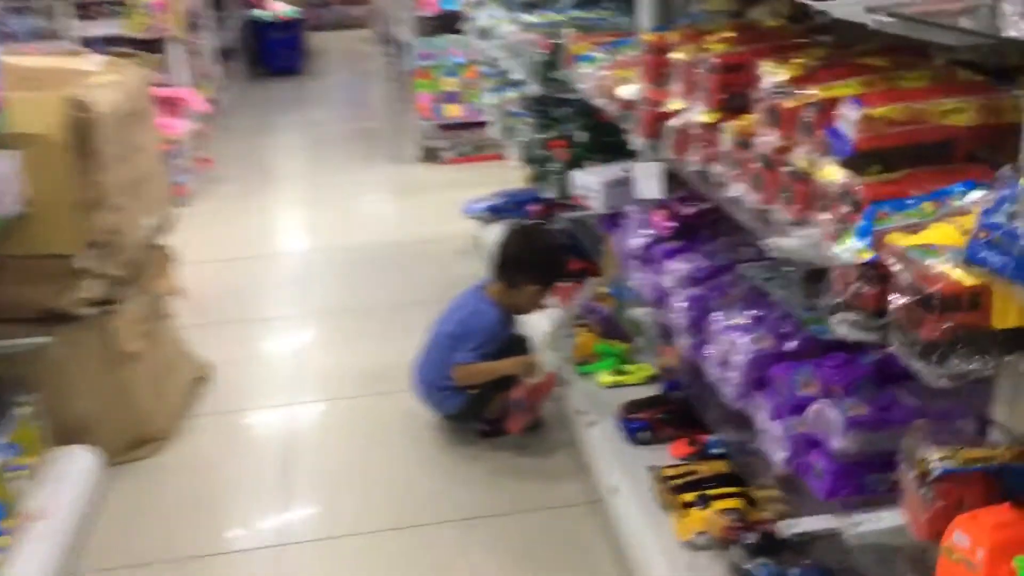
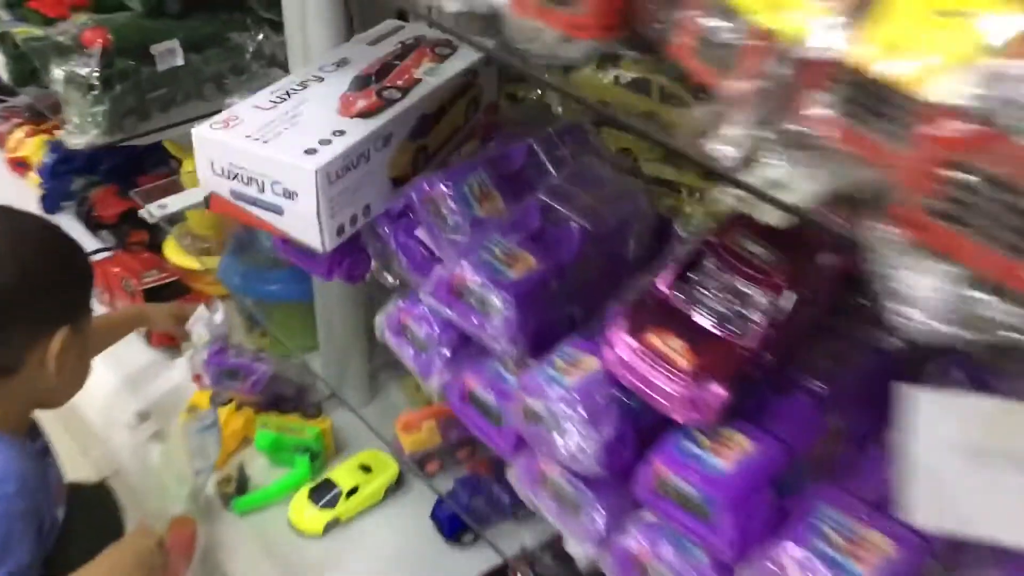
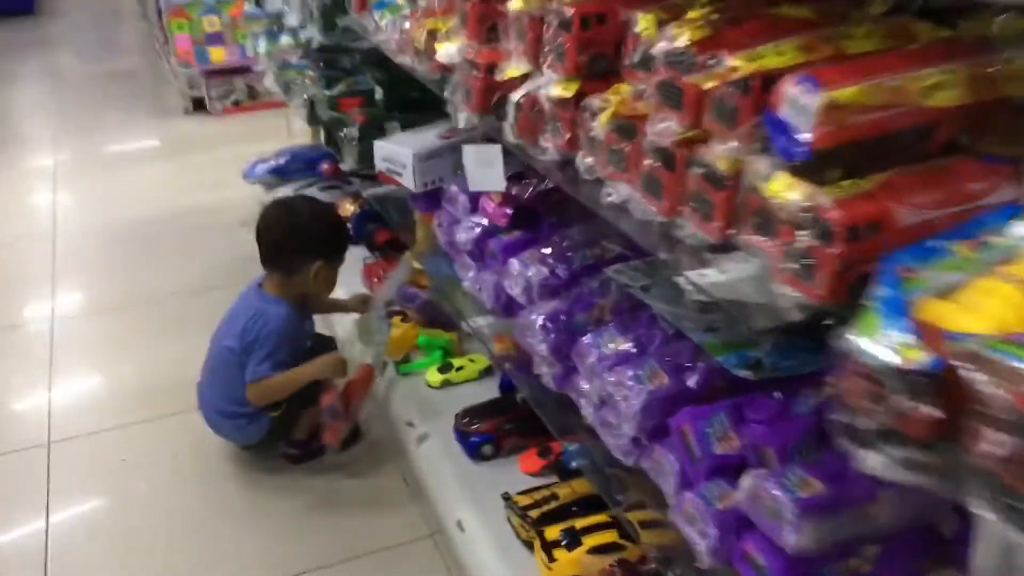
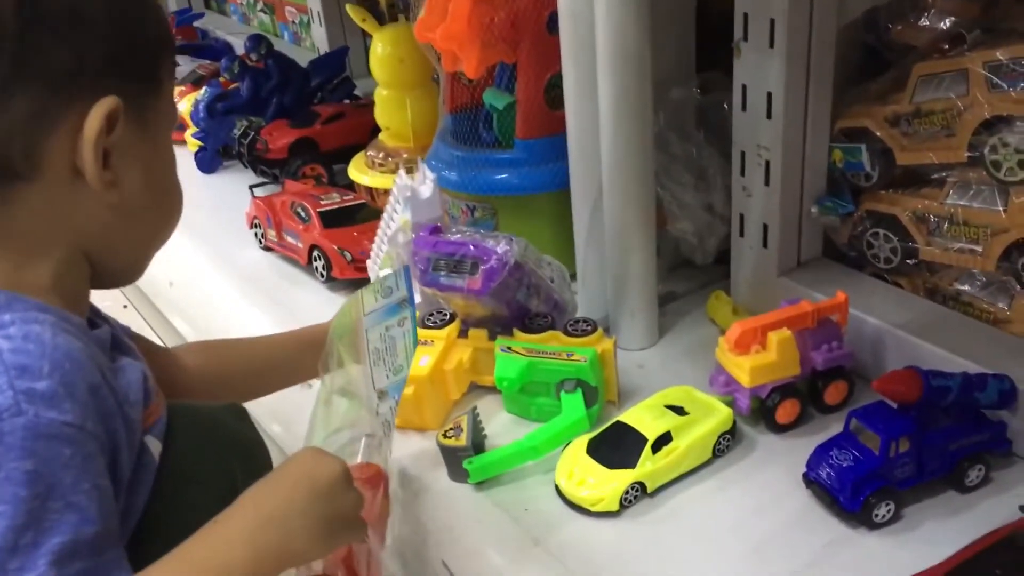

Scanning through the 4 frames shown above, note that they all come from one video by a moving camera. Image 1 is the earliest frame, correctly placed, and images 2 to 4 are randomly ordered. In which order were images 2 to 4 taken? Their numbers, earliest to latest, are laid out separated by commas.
3, 2, 4
